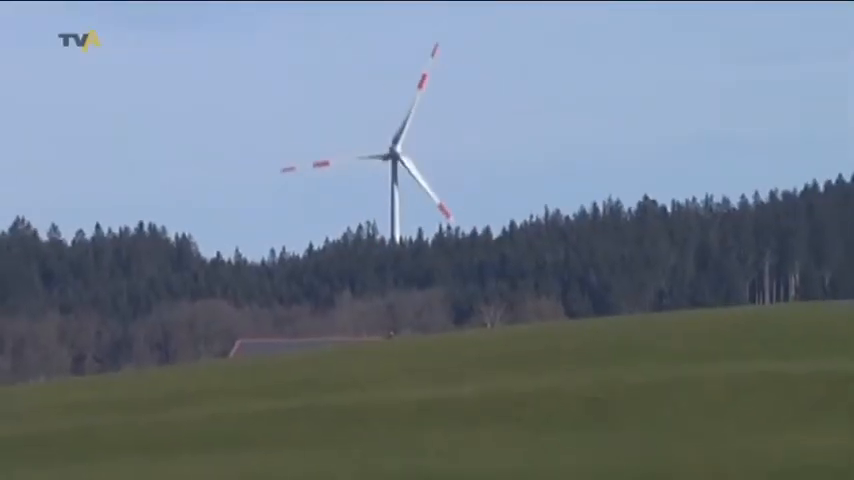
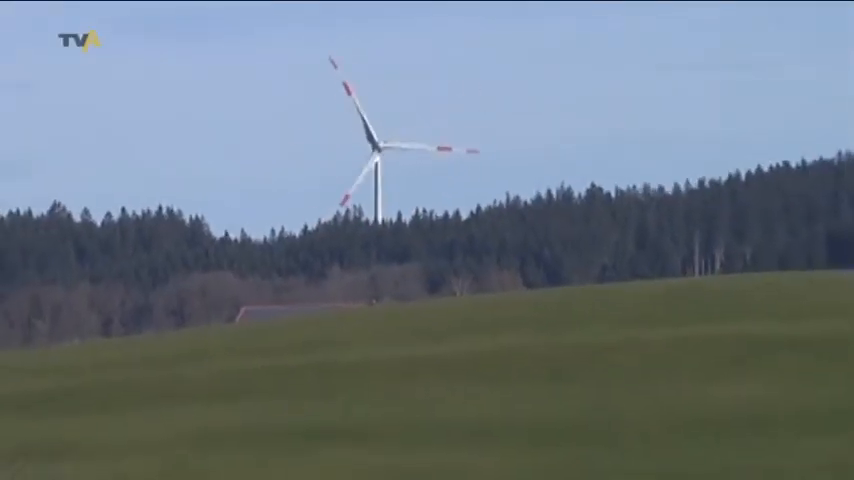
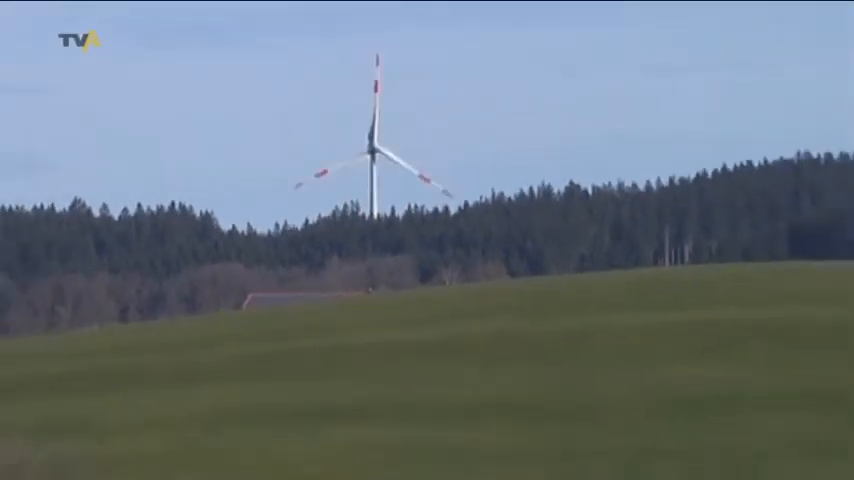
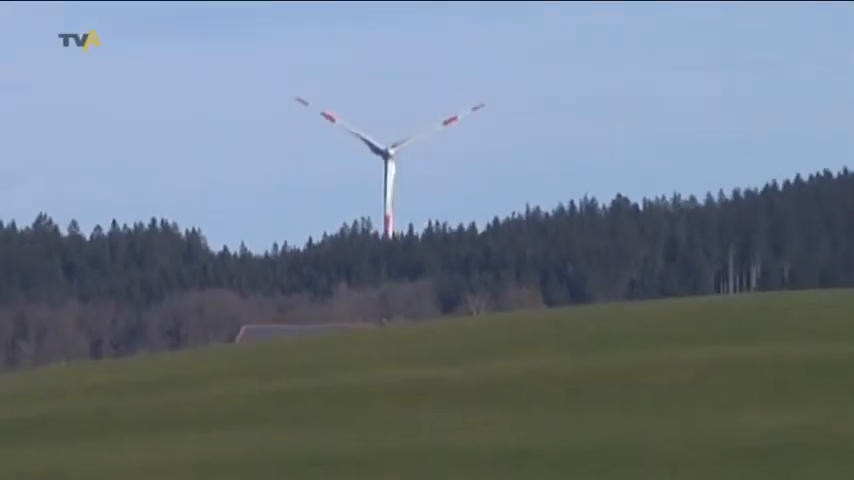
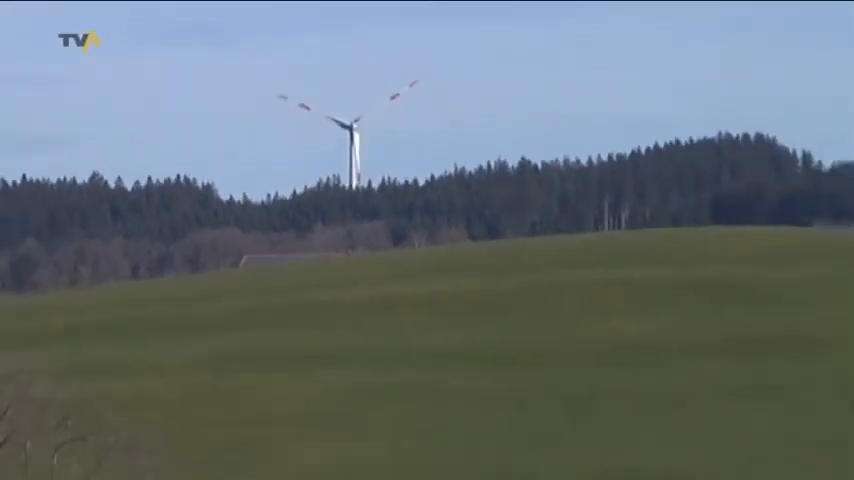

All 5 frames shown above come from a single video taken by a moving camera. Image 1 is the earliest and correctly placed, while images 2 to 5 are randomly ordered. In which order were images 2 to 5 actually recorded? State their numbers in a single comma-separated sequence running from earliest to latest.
4, 2, 3, 5
